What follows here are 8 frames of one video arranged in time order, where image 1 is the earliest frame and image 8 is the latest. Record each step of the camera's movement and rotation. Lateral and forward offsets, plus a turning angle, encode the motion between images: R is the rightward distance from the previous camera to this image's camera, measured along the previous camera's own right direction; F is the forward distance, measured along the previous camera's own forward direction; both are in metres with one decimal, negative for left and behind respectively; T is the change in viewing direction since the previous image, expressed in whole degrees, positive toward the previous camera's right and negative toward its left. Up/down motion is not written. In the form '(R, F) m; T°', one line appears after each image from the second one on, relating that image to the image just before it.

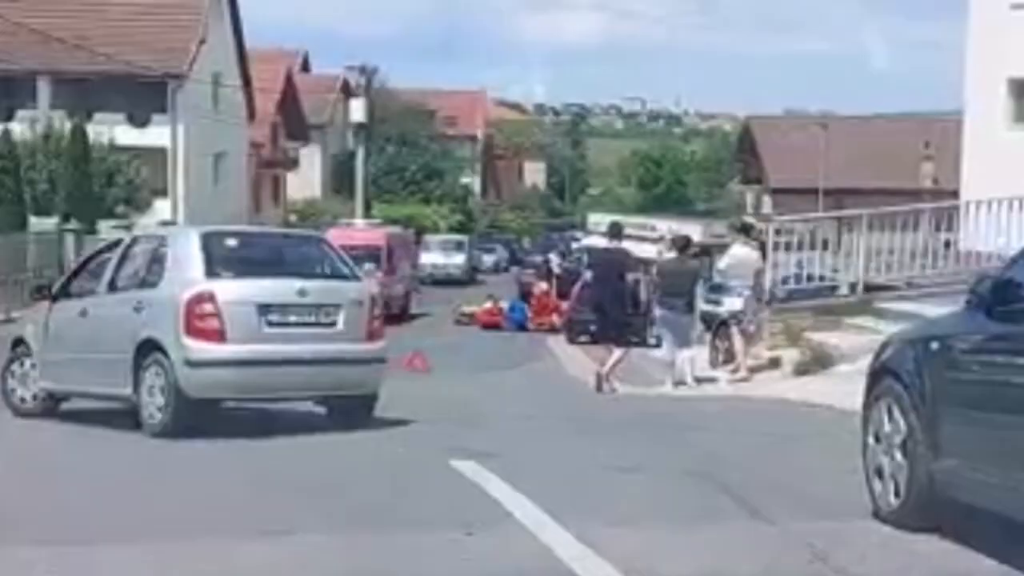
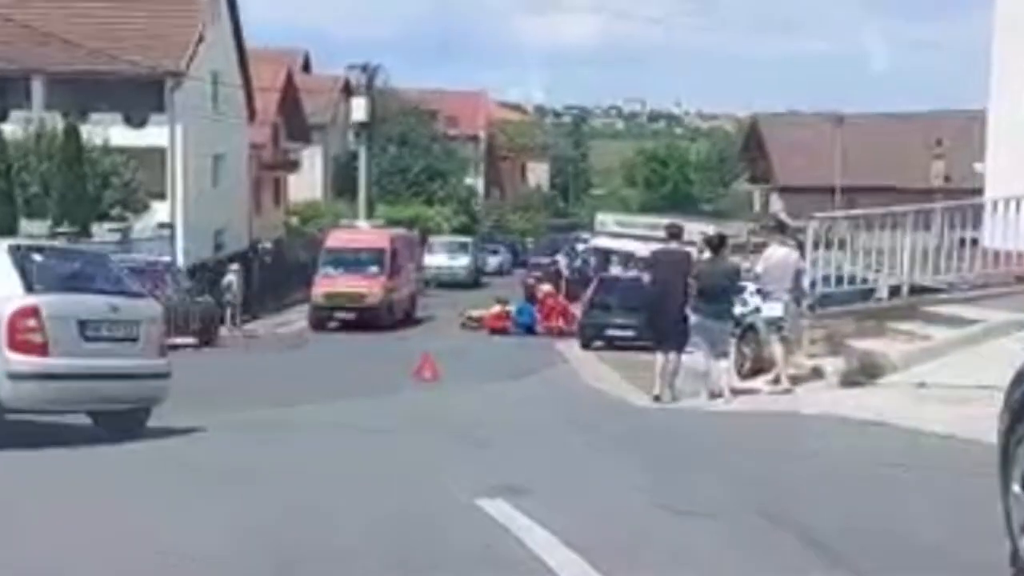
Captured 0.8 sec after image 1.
(-0.3, +1.7) m; 0°
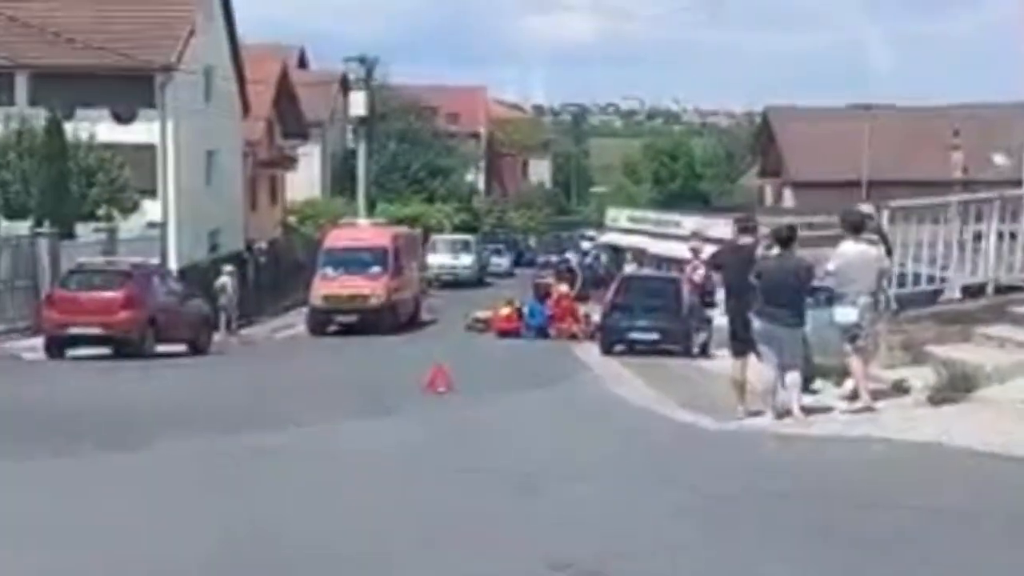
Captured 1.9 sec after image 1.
(-0.4, +2.9) m; 0°
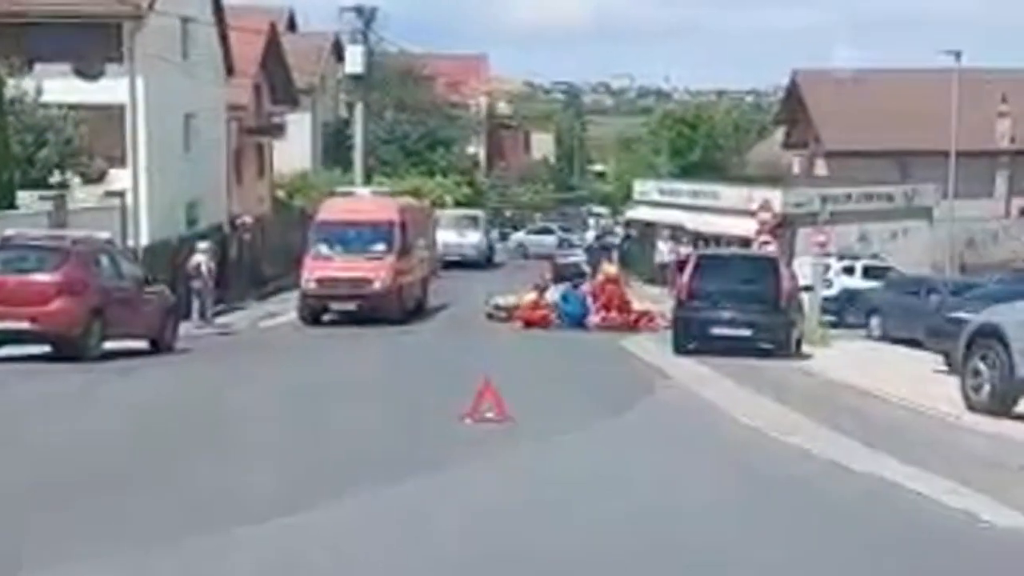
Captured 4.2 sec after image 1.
(-1.3, +7.9) m; 0°
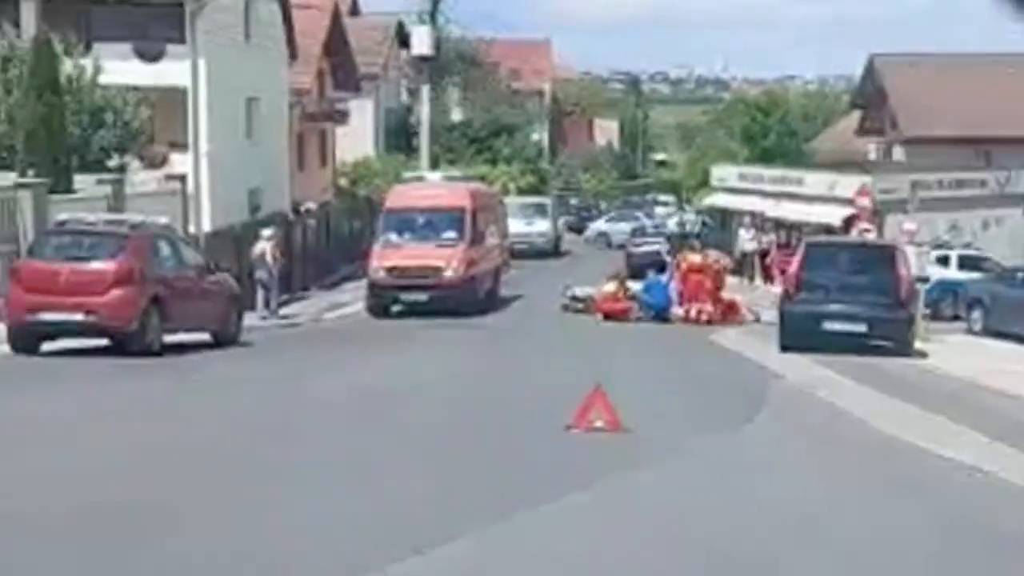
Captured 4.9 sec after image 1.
(-0.7, +2.3) m; -2°
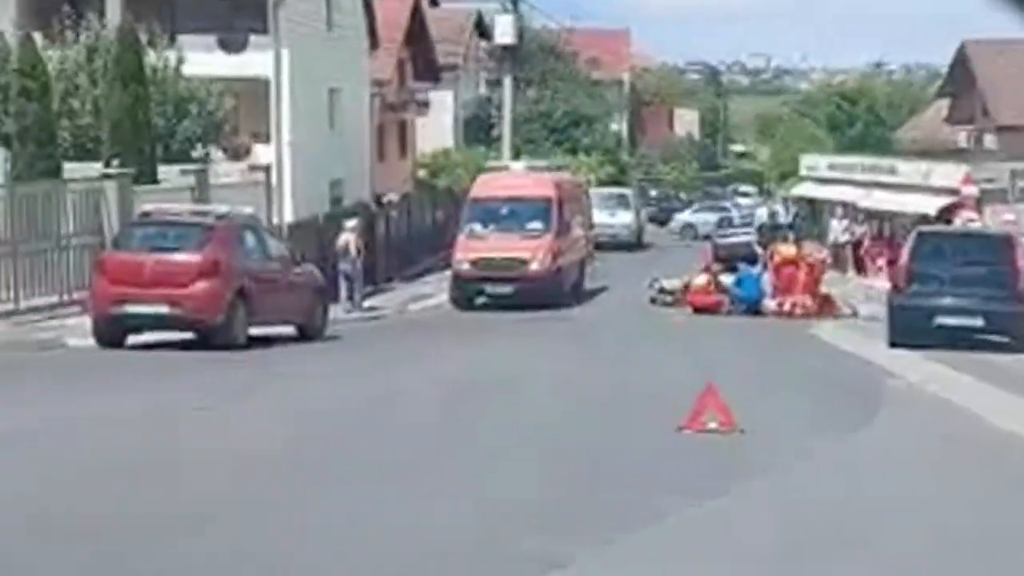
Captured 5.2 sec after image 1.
(-0.4, +0.9) m; -3°
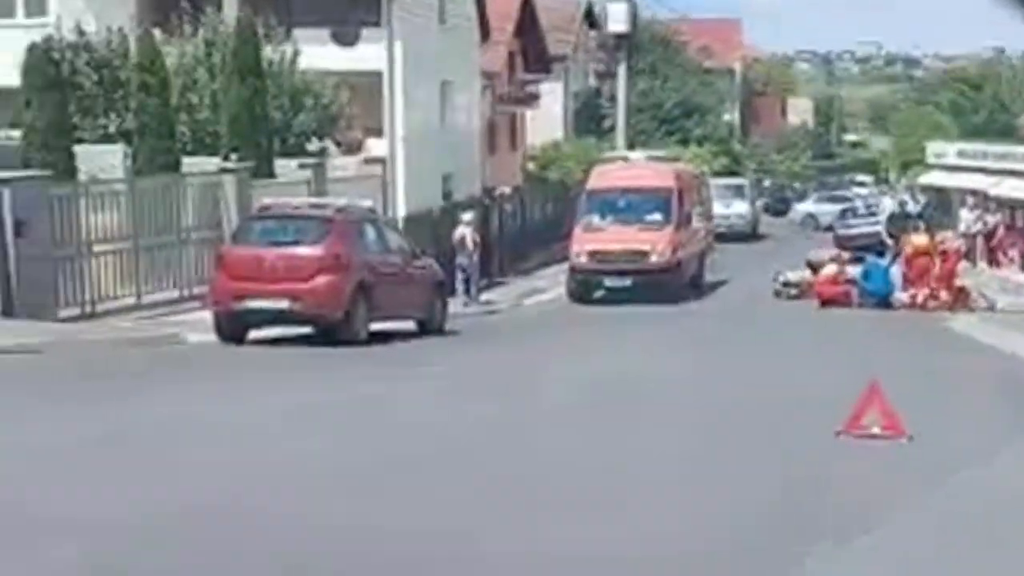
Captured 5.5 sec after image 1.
(-0.4, +0.8) m; -5°
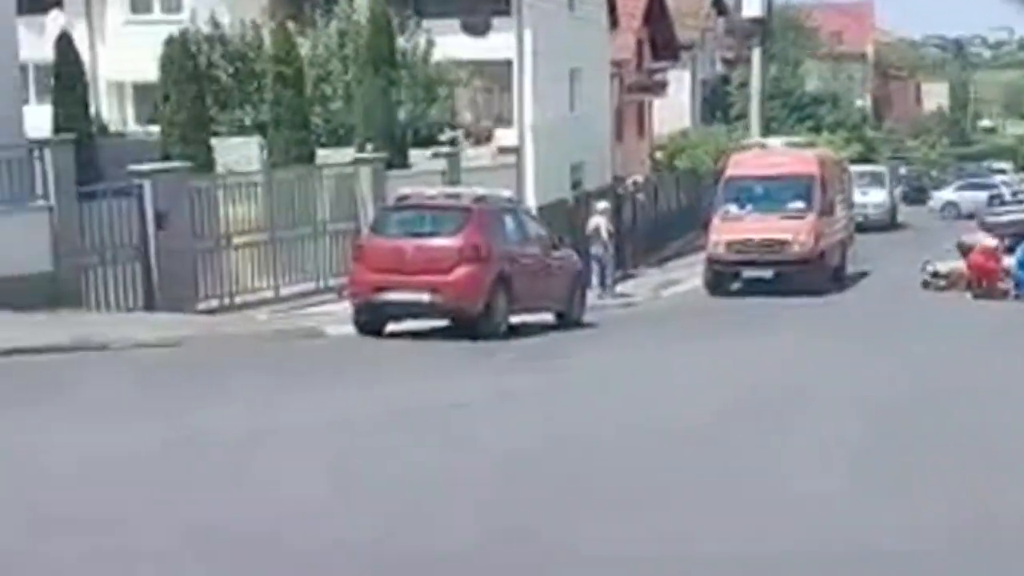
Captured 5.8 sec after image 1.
(-0.4, +0.7) m; -5°
